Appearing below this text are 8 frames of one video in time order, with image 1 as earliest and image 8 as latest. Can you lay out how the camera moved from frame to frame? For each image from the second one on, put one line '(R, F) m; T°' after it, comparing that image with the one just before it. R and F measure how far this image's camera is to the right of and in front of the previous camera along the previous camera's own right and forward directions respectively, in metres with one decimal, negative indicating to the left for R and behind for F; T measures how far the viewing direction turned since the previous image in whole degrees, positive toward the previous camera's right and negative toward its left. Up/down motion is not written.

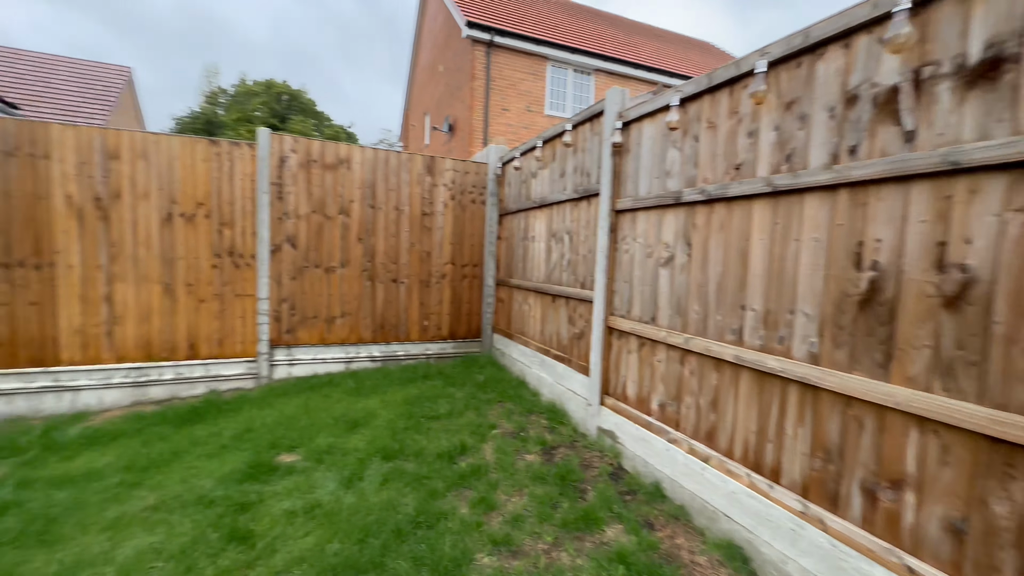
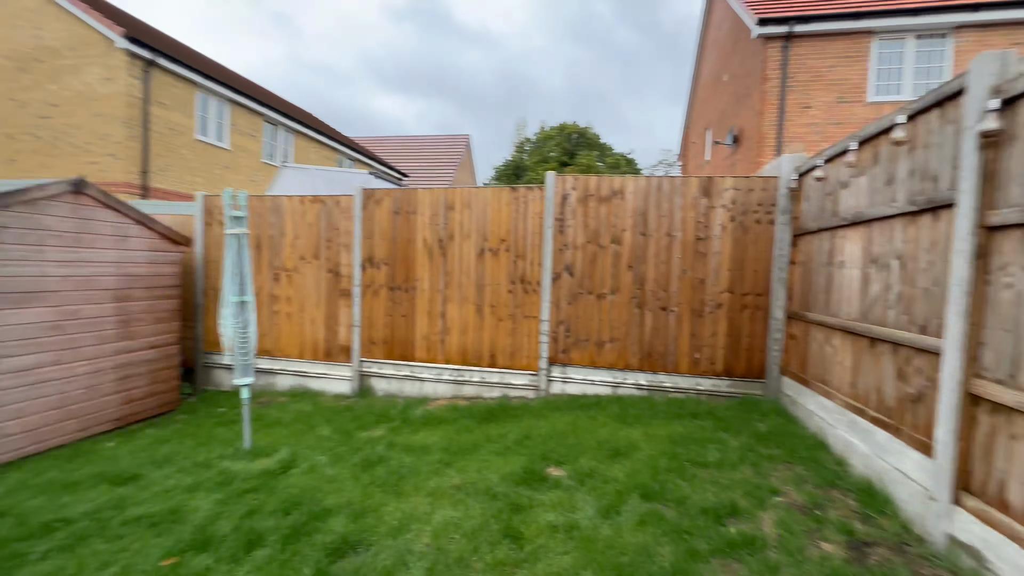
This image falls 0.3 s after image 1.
(0.0, 0.0) m; -34°
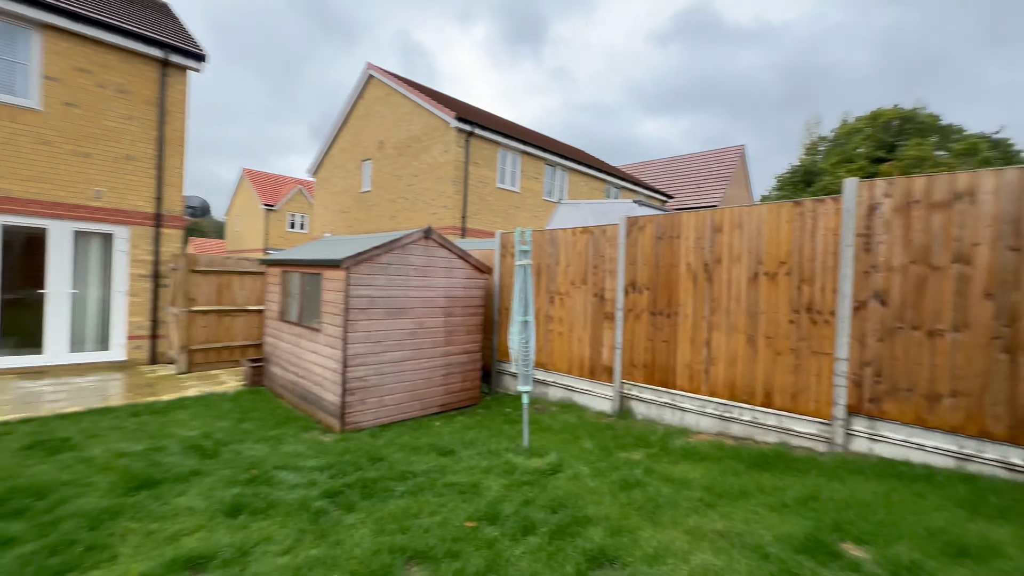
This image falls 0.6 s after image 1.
(0.0, -0.1) m; -33°
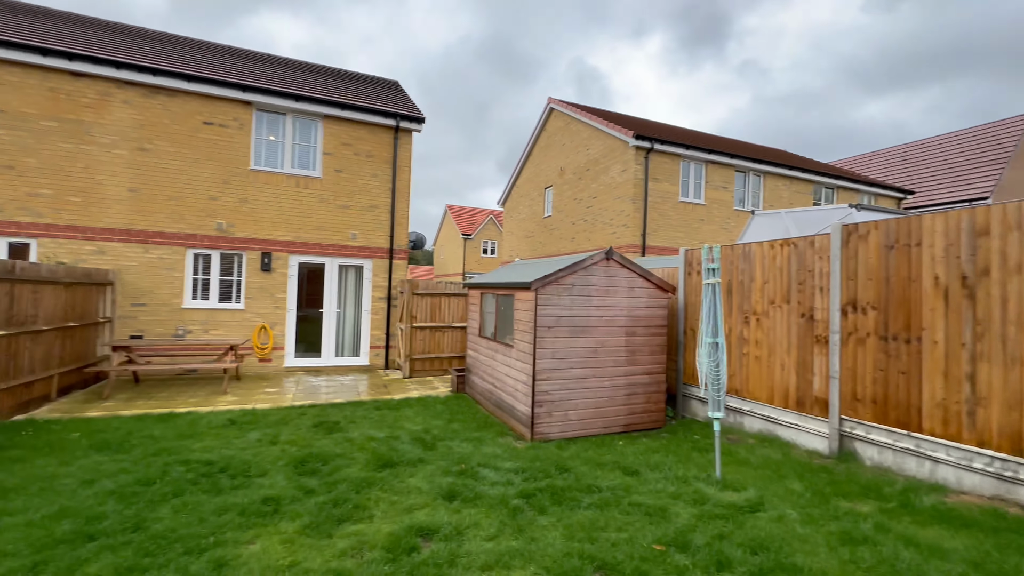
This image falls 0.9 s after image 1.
(0.0, -0.2) m; -23°
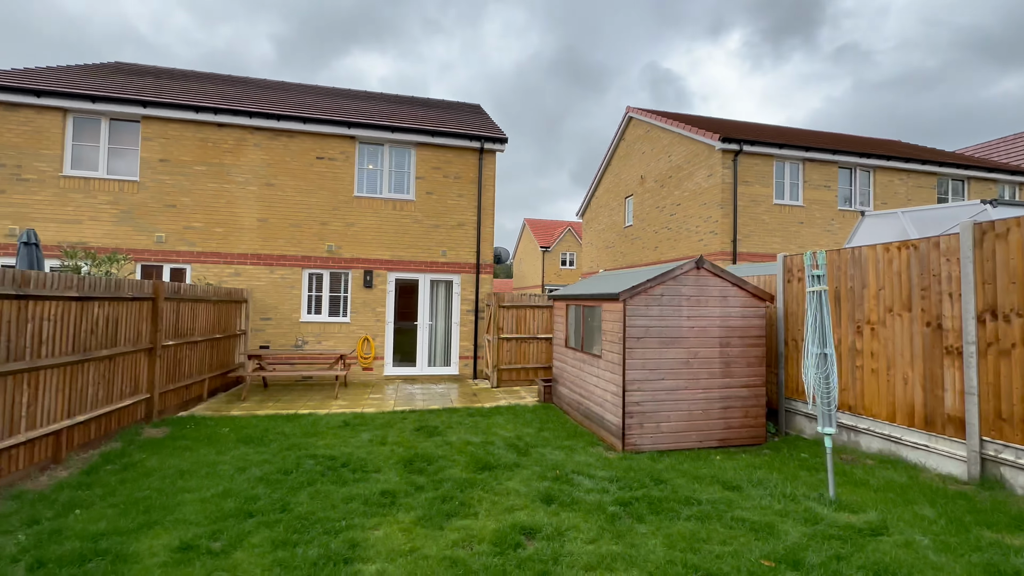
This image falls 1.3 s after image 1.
(-0.1, -0.2) m; -10°
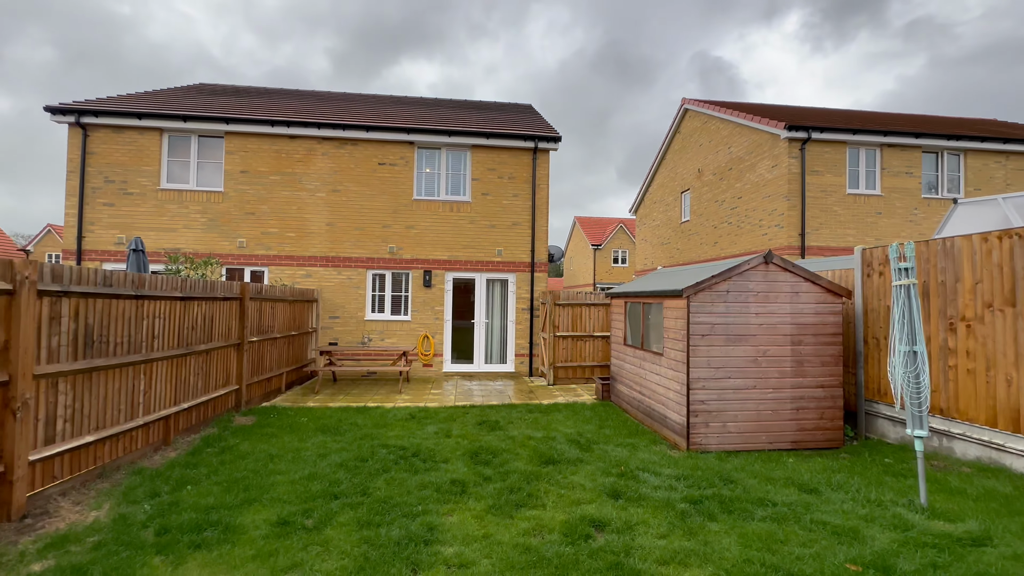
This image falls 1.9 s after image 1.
(-0.1, -0.1) m; -6°
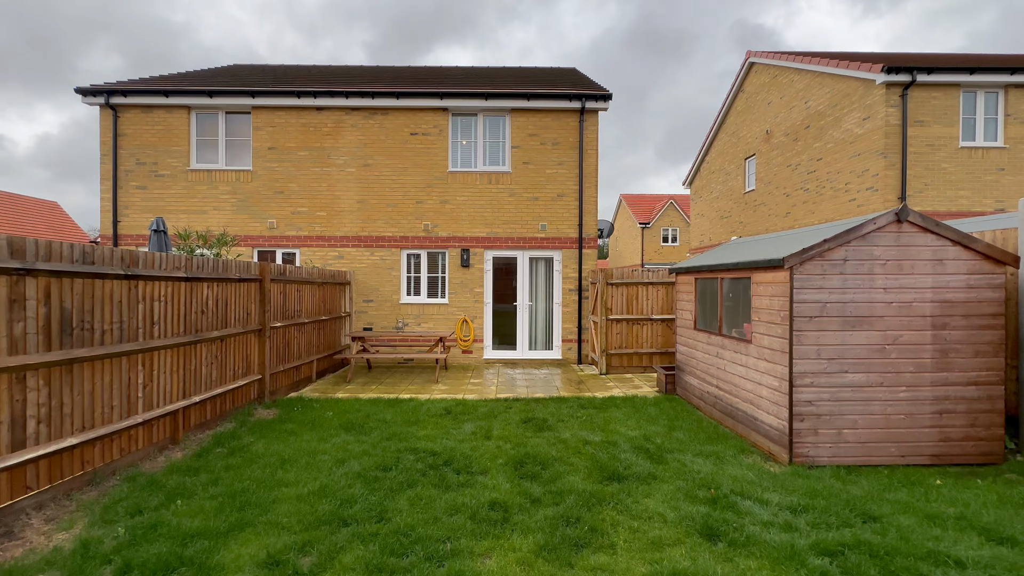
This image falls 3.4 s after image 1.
(-0.1, +0.9) m; -5°
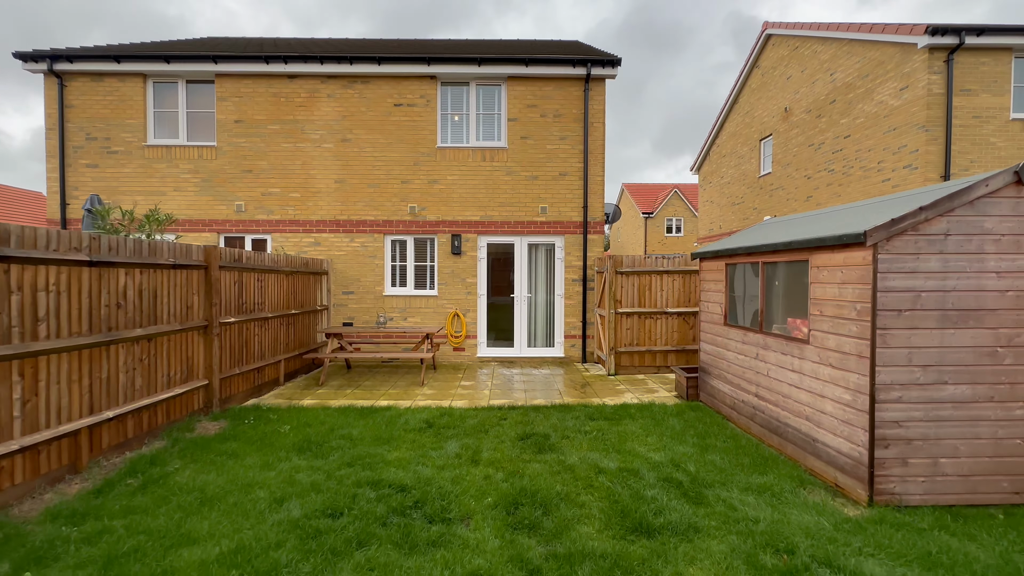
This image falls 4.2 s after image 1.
(+0.1, +1.0) m; 0°
